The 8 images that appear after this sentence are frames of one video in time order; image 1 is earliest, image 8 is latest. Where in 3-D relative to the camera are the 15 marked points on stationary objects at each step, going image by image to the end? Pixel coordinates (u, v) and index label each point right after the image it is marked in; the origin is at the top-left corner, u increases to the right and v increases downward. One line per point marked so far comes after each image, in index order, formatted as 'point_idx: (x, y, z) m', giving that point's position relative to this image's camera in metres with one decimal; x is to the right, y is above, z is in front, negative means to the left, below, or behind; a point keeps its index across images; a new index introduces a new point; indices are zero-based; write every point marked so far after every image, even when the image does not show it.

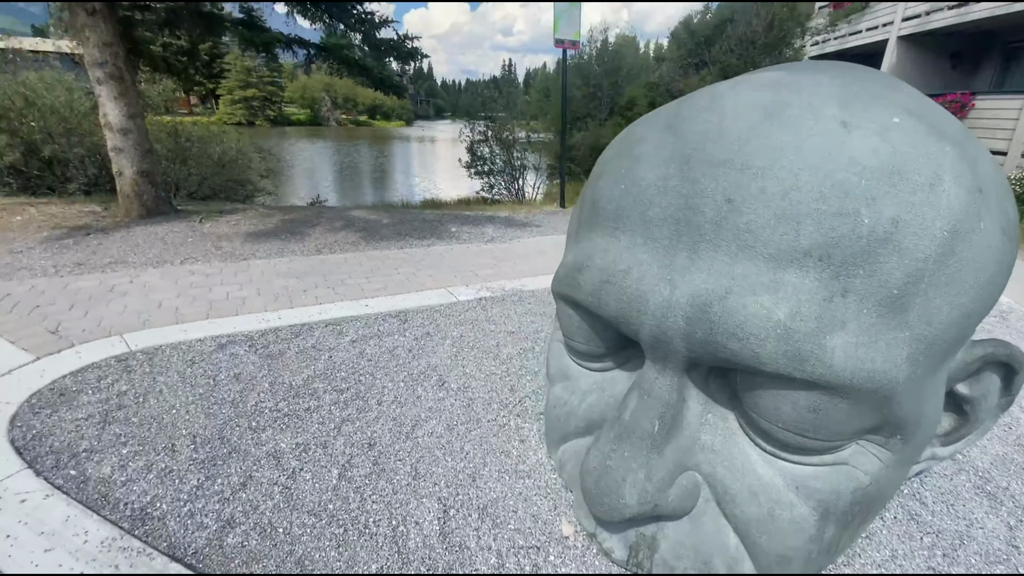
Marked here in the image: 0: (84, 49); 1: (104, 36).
0: (-5.5, +3.1, +6.2) m
1: (-5.3, +3.2, +6.2) m
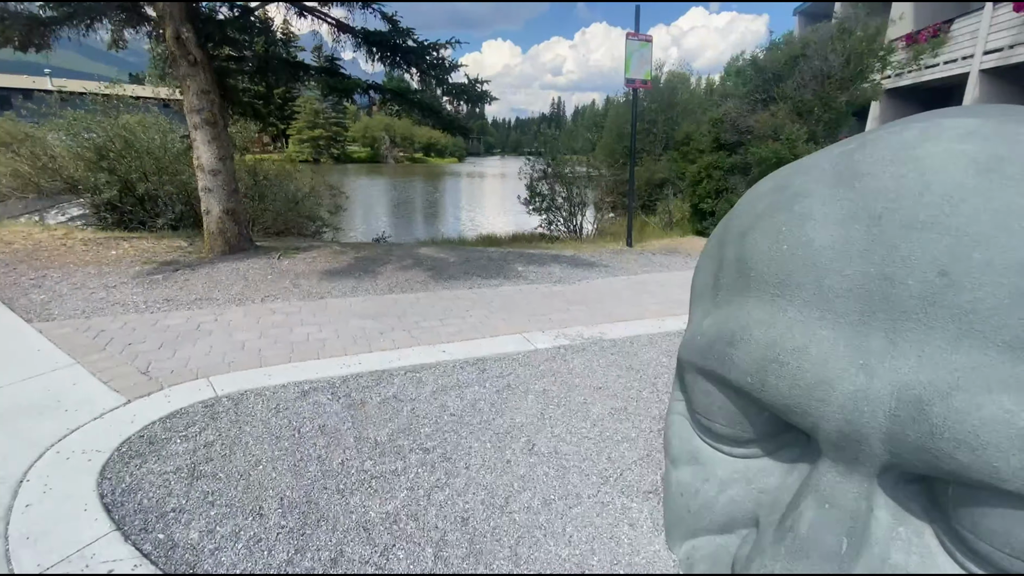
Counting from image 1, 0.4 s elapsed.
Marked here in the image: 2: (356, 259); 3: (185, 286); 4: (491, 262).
0: (-4.5, +2.6, +6.6) m
1: (-4.2, +2.8, +6.6) m
2: (-2.3, +0.4, +7.1) m
3: (-3.9, 0.0, +5.7) m
4: (-0.3, +0.4, +7.5) m
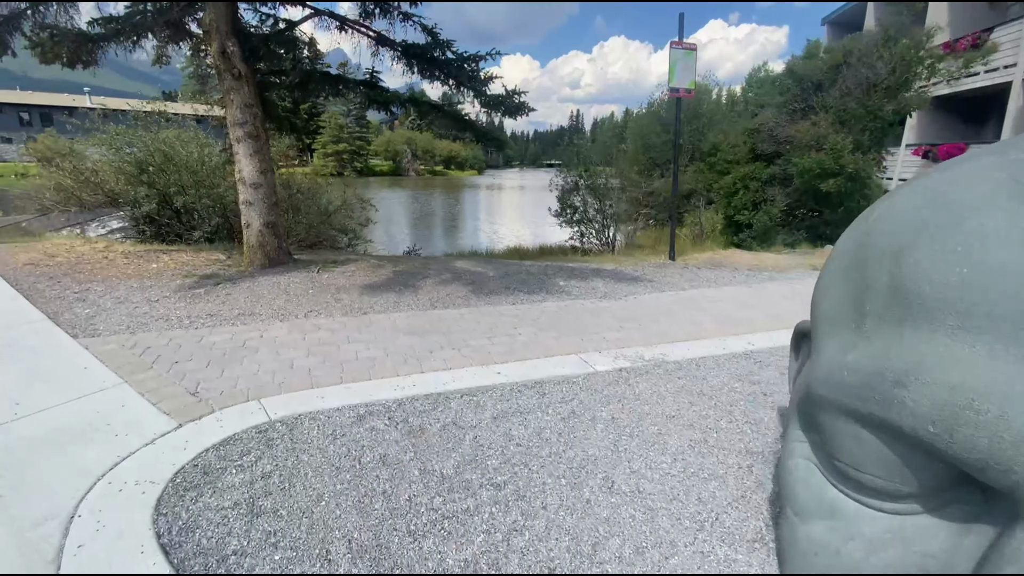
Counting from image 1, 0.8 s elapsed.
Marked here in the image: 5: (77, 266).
0: (-3.9, +2.4, +6.6) m
1: (-3.6, +2.6, +6.6) m
2: (-1.7, +0.2, +7.0) m
3: (-3.3, -0.2, +5.6) m
4: (+0.3, +0.2, +7.3) m
5: (-6.3, +0.3, +7.0) m
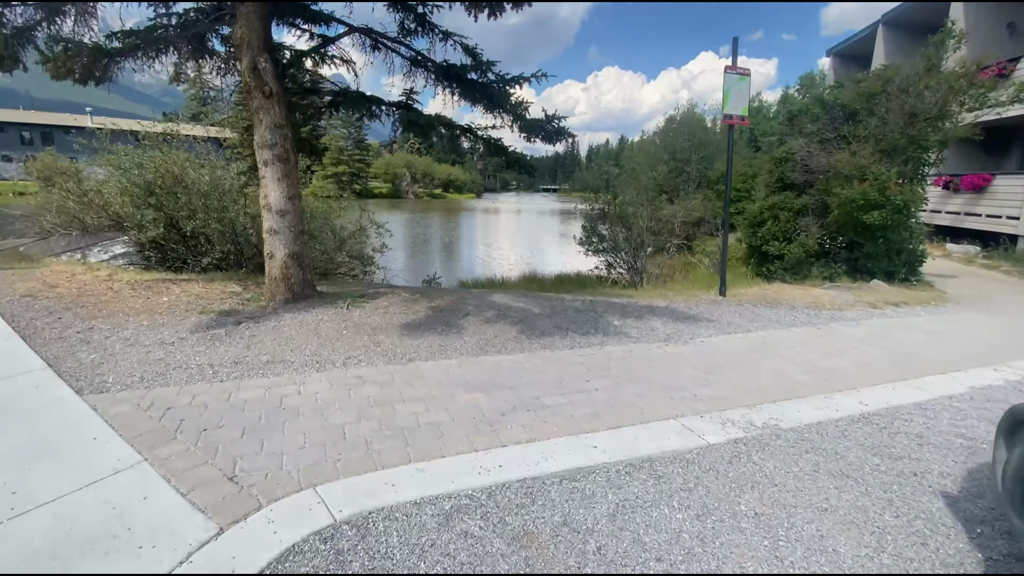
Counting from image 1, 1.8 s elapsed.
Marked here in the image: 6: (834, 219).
0: (-3.2, +2.0, +6.0) m
1: (-3.0, +2.1, +6.0) m
2: (-1.1, -0.3, +6.3) m
3: (-2.6, -0.6, +4.9) m
4: (+0.9, -0.4, +6.6) m
5: (-5.7, -0.1, +6.3) m
6: (+7.7, +1.6, +11.5) m
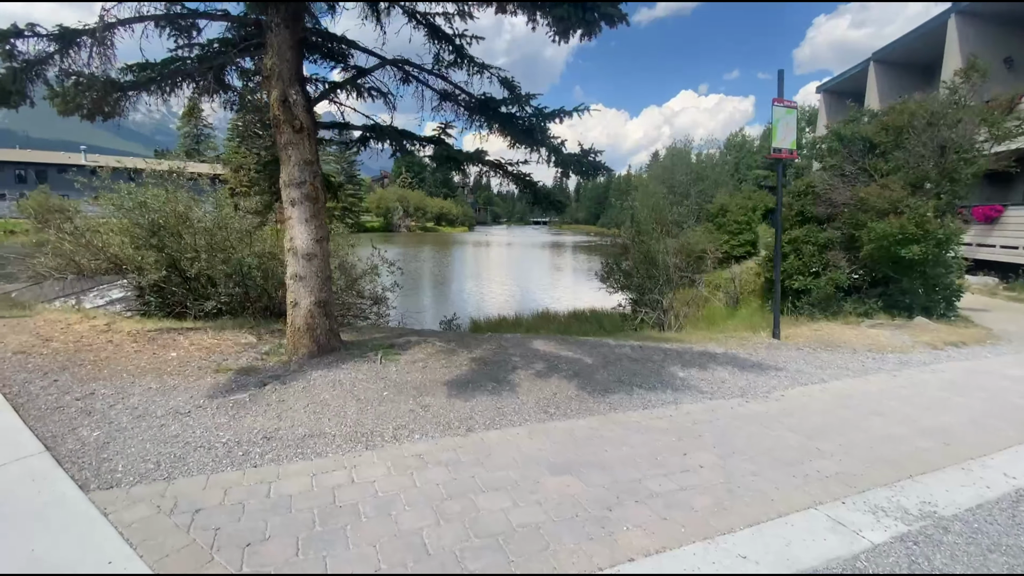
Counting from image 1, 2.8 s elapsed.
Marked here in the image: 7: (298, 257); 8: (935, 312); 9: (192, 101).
0: (-2.6, +1.4, +5.4) m
1: (-2.4, +1.5, +5.5) m
2: (-0.4, -0.9, +5.6) m
3: (-2.0, -1.1, +4.2) m
4: (+1.6, -0.9, +6.0) m
5: (-5.1, -0.8, +5.5) m
6: (+8.2, +0.8, +11.1) m
7: (-2.5, +0.4, +5.6) m
8: (+9.9, -0.6, +11.2) m
9: (-5.1, +2.9, +7.6) m
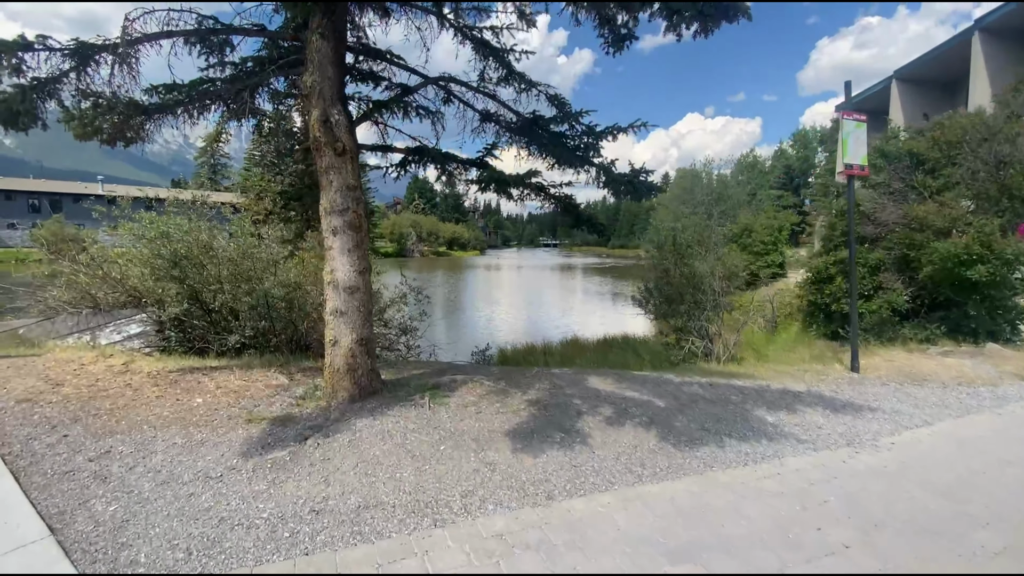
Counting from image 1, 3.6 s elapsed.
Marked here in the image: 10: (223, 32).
0: (-2.0, +1.0, +5.0) m
1: (-1.7, +1.2, +5.0) m
2: (+0.2, -1.3, +5.0) m
3: (-1.3, -1.4, +3.6) m
4: (+2.2, -1.3, +5.4) m
5: (-4.4, -1.2, +5.0) m
6: (+9.0, +0.3, +10.4) m
7: (-1.8, 0.0, +5.0) m
8: (+10.6, -1.1, +10.4) m
9: (-4.4, +2.4, +7.2) m
10: (-2.9, +2.6, +4.9) m
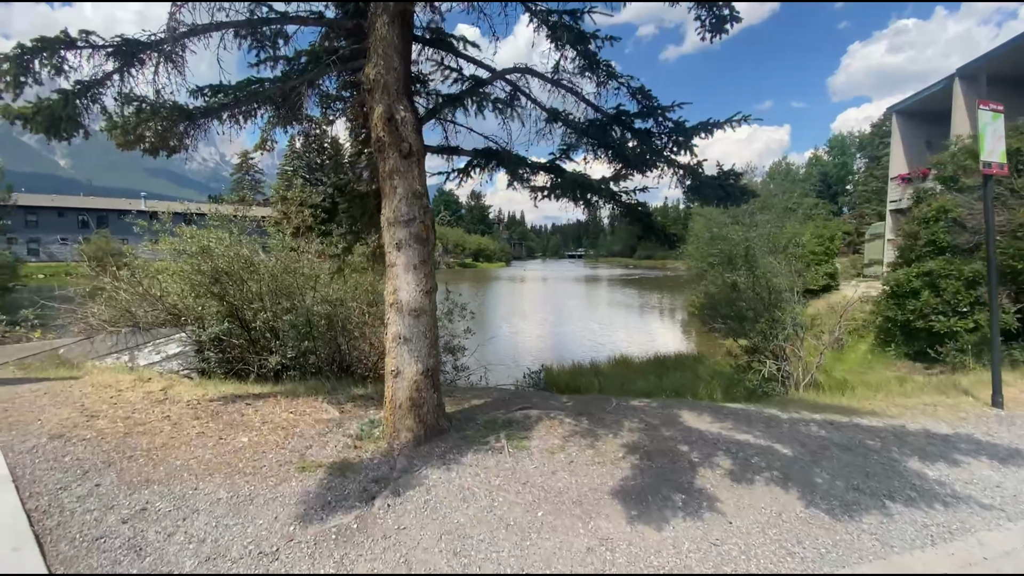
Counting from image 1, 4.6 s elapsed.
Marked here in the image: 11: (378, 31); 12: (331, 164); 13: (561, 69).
0: (-1.1, +0.8, +4.3) m
1: (-0.9, +0.9, +4.3) m
2: (+1.1, -1.5, +4.2) m
3: (-0.6, -1.6, +2.8) m
4: (+3.1, -1.5, +4.4) m
5: (-3.6, -1.4, +4.4) m
6: (+10.1, 0.0, +9.1) m
7: (-1.0, -0.2, +4.3) m
8: (+11.7, -1.4, +9.0) m
9: (-3.4, +2.1, +6.7) m
10: (-2.1, +2.4, +4.3) m
11: (-1.2, +2.2, +4.2) m
12: (-2.8, +1.9, +7.4) m
13: (+0.5, +2.4, +5.2) m
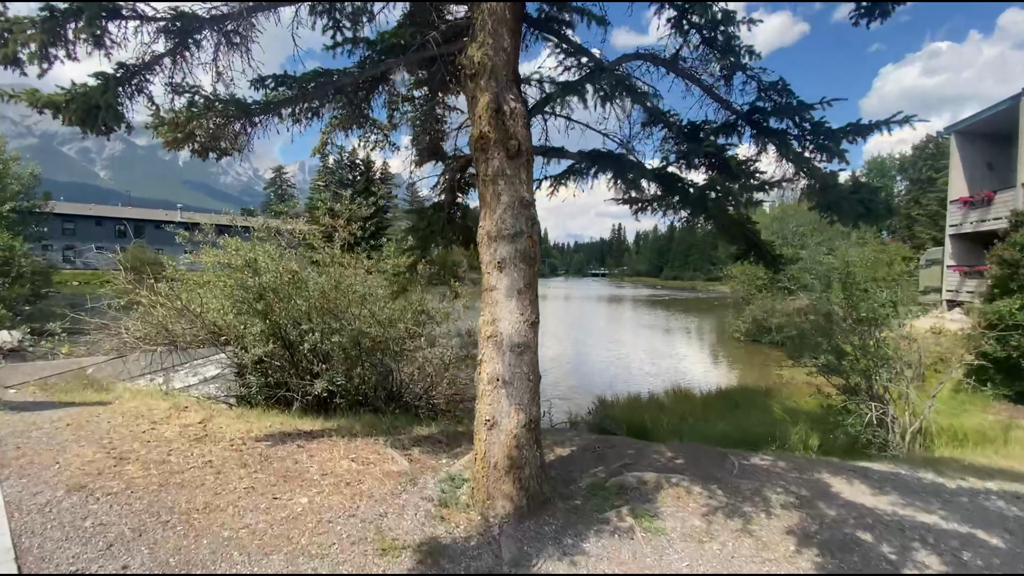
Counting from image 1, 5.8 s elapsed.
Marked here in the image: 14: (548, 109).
0: (-0.2, +0.5, +3.5) m
1: (+0.1, +0.7, +3.5) m
2: (+2.0, -1.7, +3.2) m
3: (+0.2, -1.8, +1.9) m
4: (+4.0, -1.8, +3.3) m
5: (-2.6, -1.6, +3.6) m
6: (+11.2, -0.7, +7.8) m
7: (-0.1, -0.5, +3.5) m
8: (+12.8, -2.0, +7.5) m
9: (-2.3, +1.9, +6.0) m
10: (-1.1, +2.2, +3.6) m
11: (-0.2, +2.0, +3.4) m
12: (-1.7, +1.6, +6.7) m
13: (+1.6, +2.1, +4.4) m
14: (+0.3, +1.5, +3.9) m
